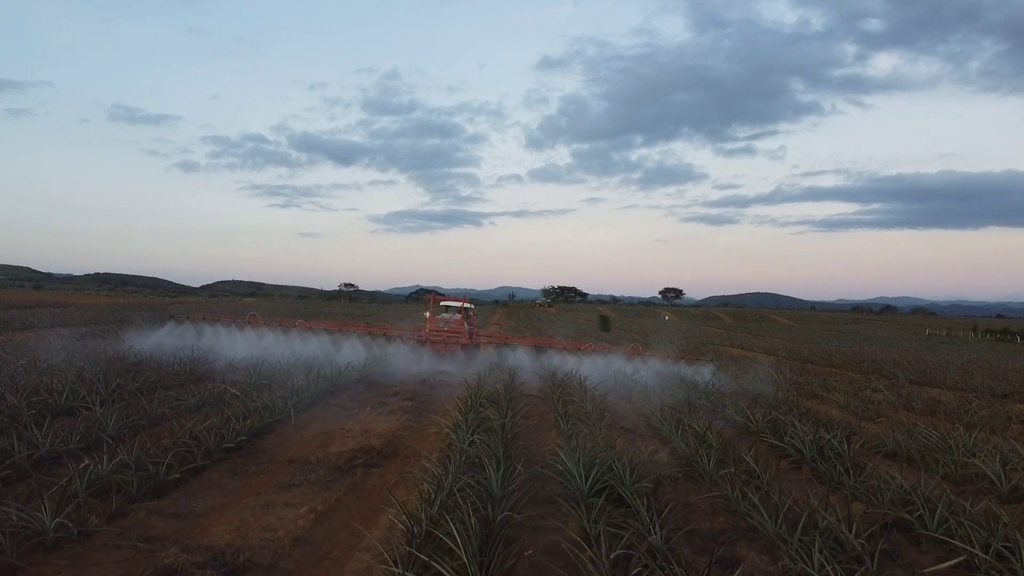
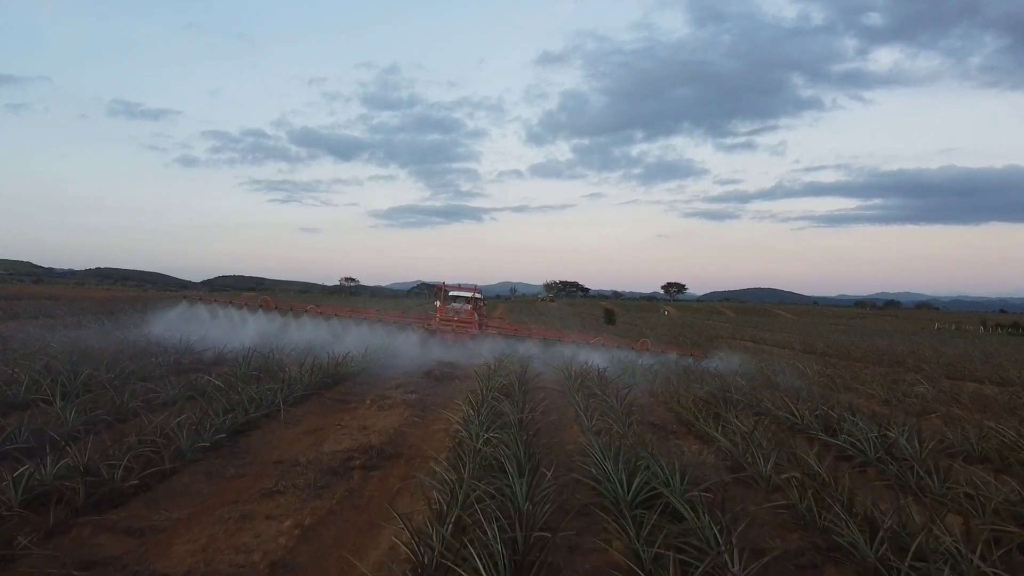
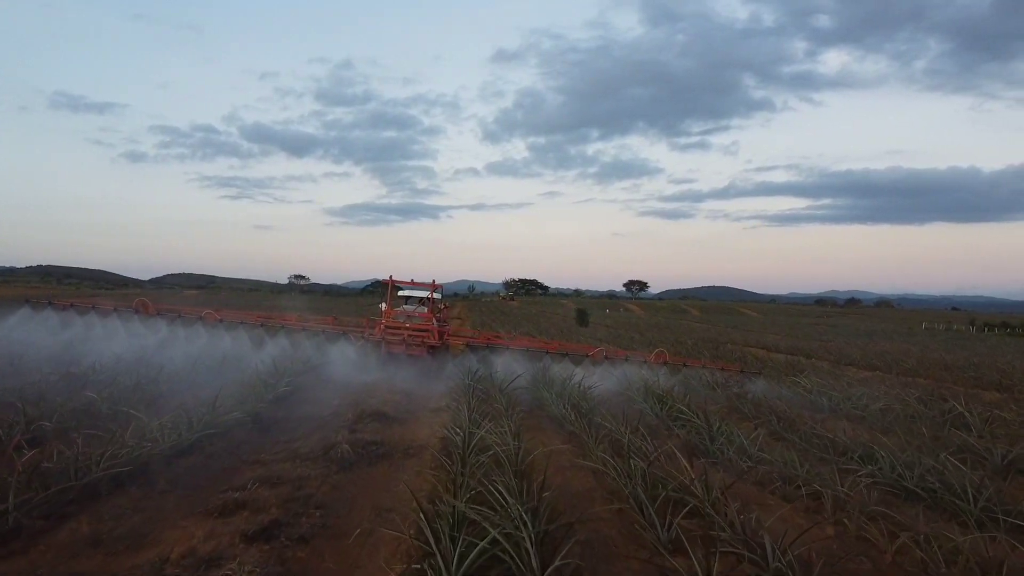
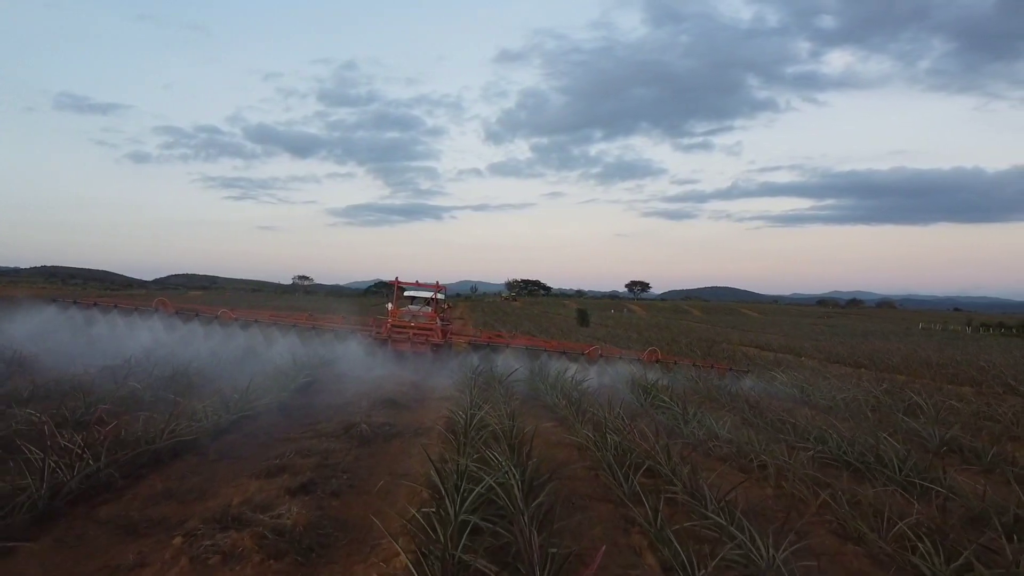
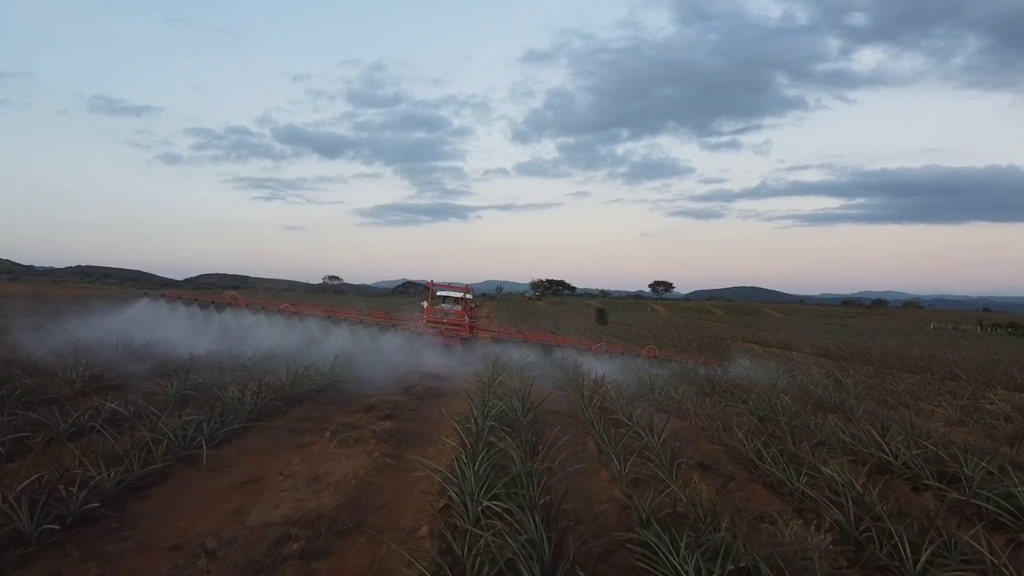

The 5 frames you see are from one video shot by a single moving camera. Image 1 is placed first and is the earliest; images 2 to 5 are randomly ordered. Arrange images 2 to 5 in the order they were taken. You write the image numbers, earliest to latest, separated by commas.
2, 5, 4, 3
